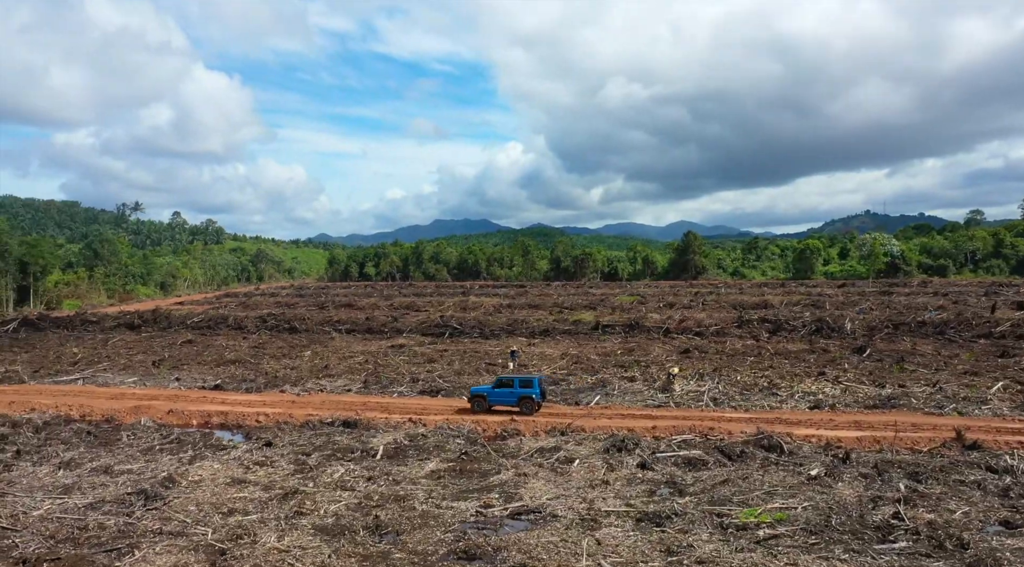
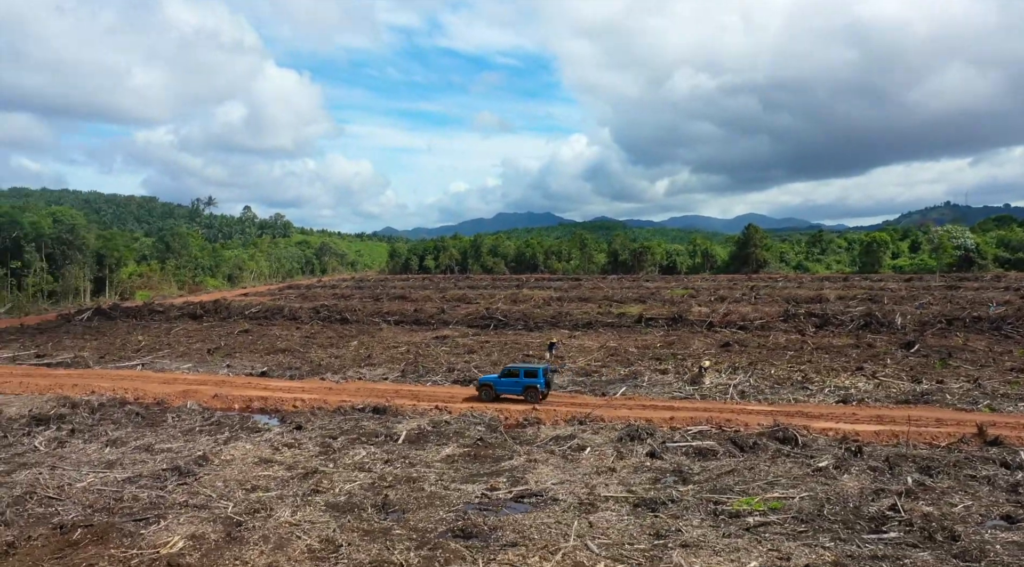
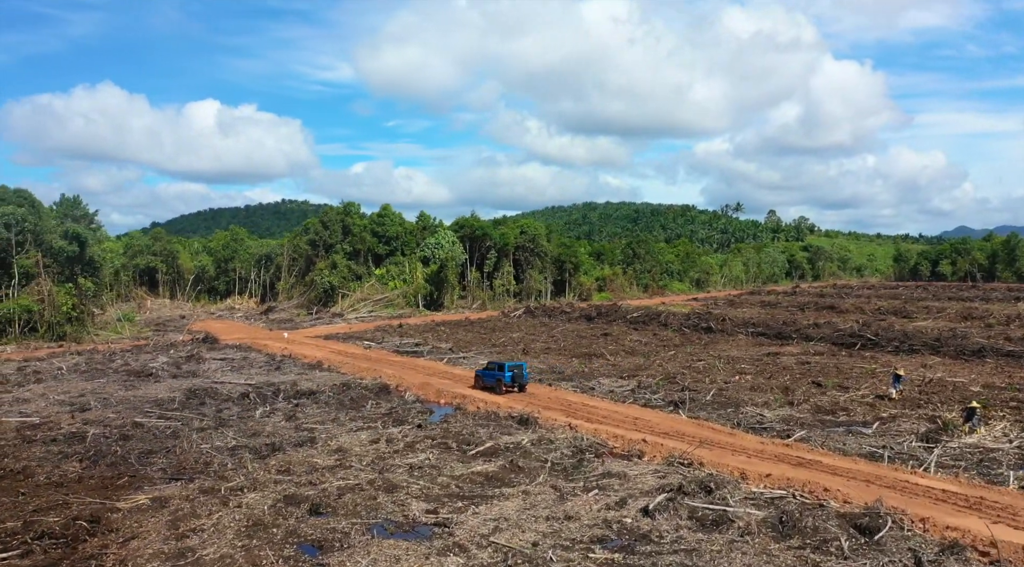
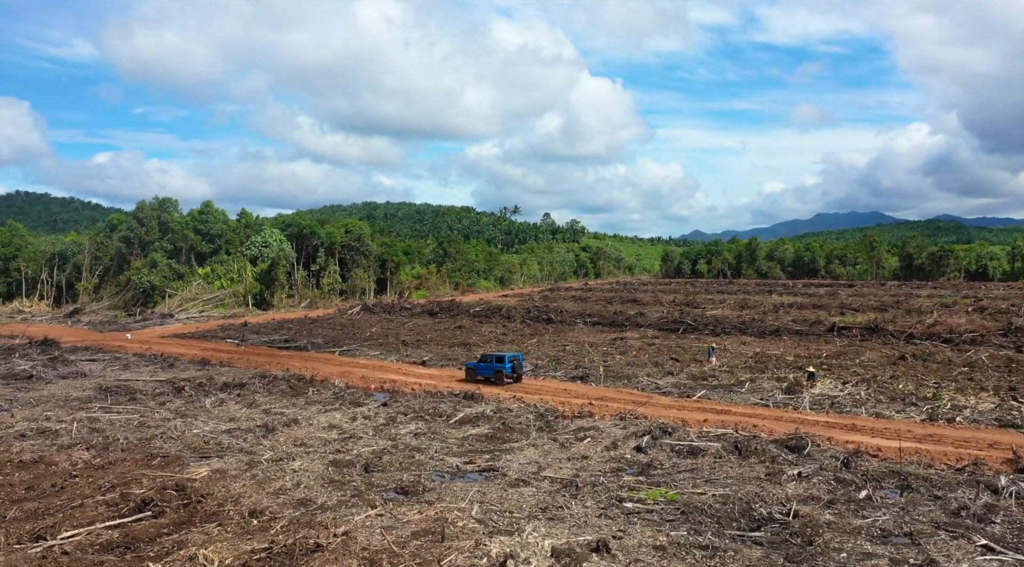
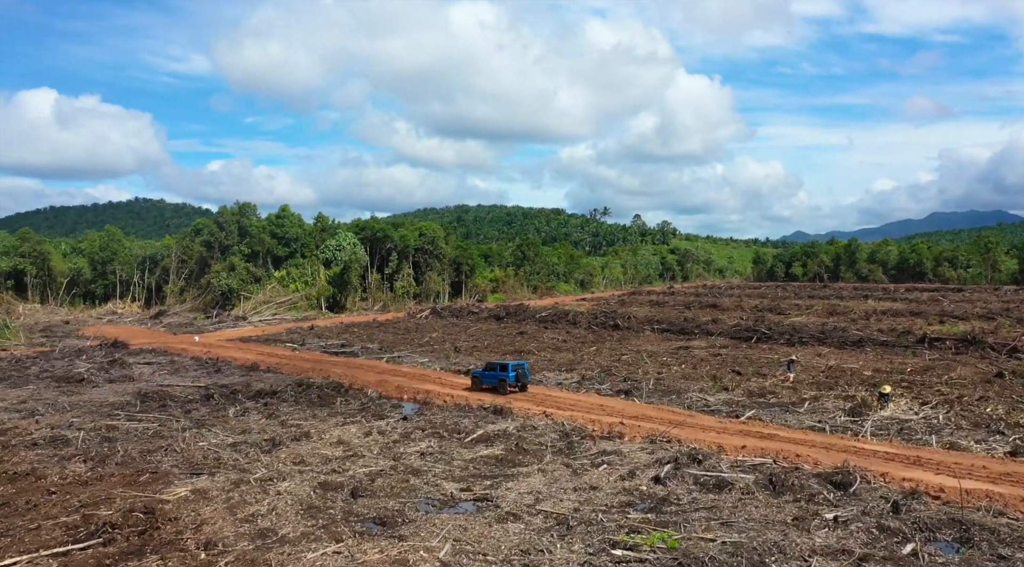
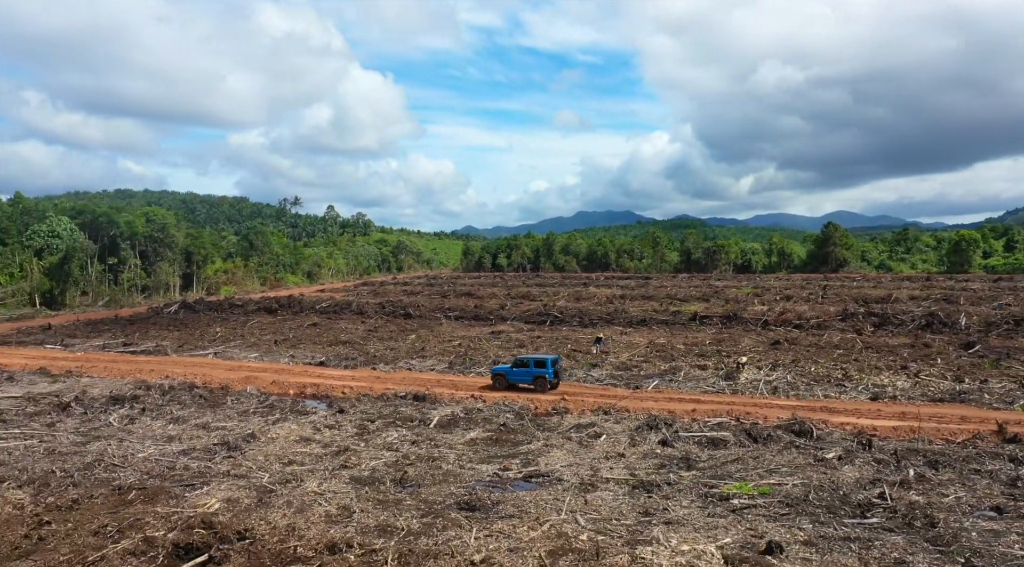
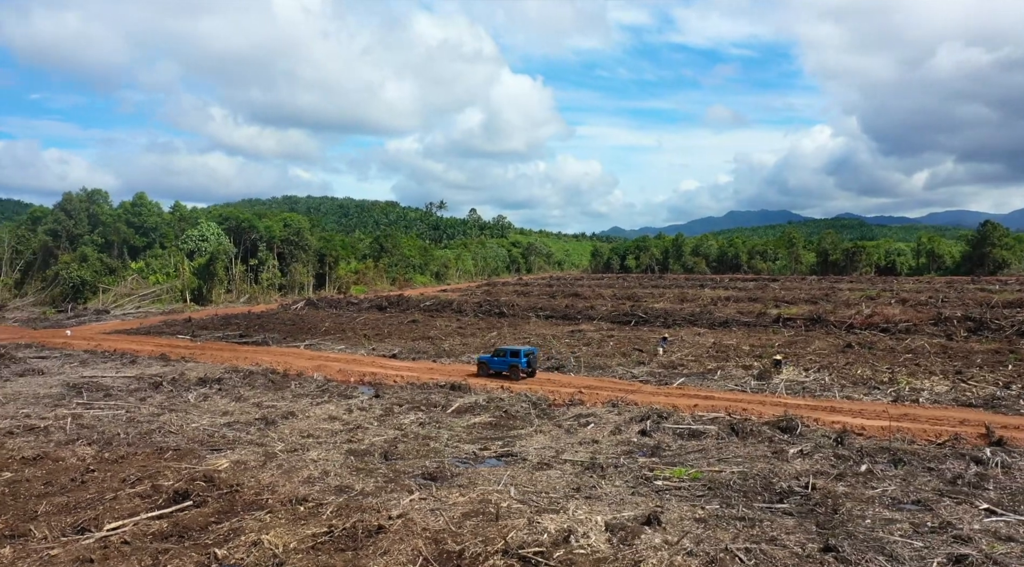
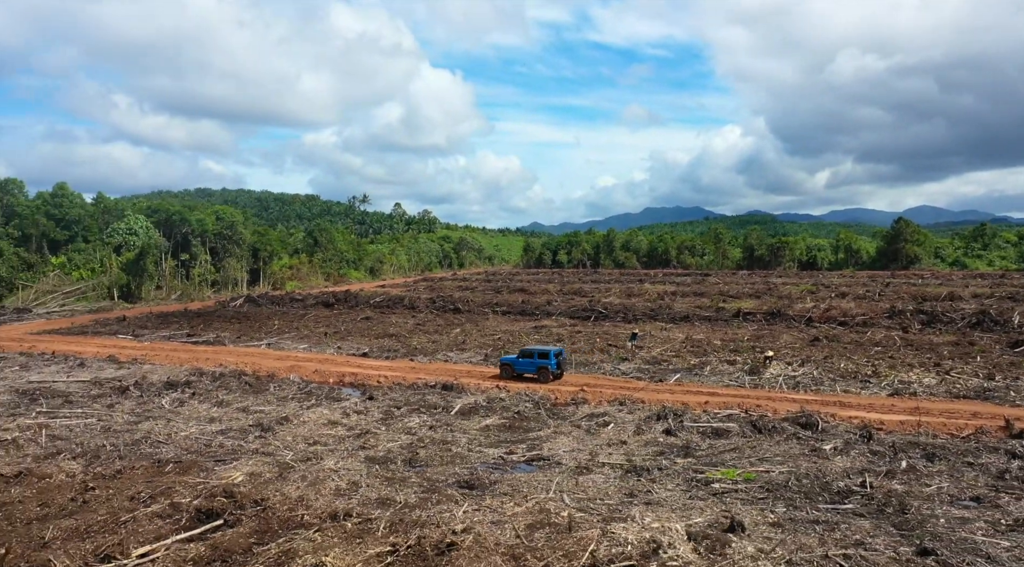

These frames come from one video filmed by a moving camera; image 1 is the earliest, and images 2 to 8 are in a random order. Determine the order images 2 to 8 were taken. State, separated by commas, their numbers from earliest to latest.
2, 6, 8, 7, 4, 5, 3
